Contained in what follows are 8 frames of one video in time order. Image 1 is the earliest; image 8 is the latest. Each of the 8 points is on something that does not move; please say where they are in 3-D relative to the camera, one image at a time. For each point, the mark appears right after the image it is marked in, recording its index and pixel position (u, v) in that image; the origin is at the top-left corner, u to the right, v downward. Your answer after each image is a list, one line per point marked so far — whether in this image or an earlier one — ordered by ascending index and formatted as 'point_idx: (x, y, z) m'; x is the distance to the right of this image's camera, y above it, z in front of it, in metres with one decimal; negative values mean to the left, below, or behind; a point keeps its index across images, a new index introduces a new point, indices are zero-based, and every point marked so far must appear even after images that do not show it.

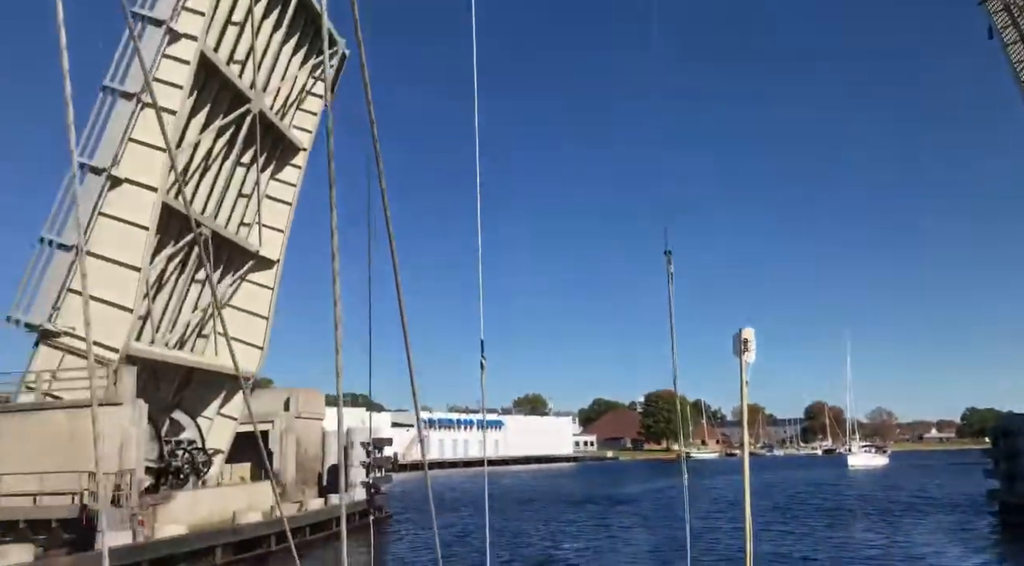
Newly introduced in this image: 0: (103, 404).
0: (-7.9, -2.4, +19.0) m
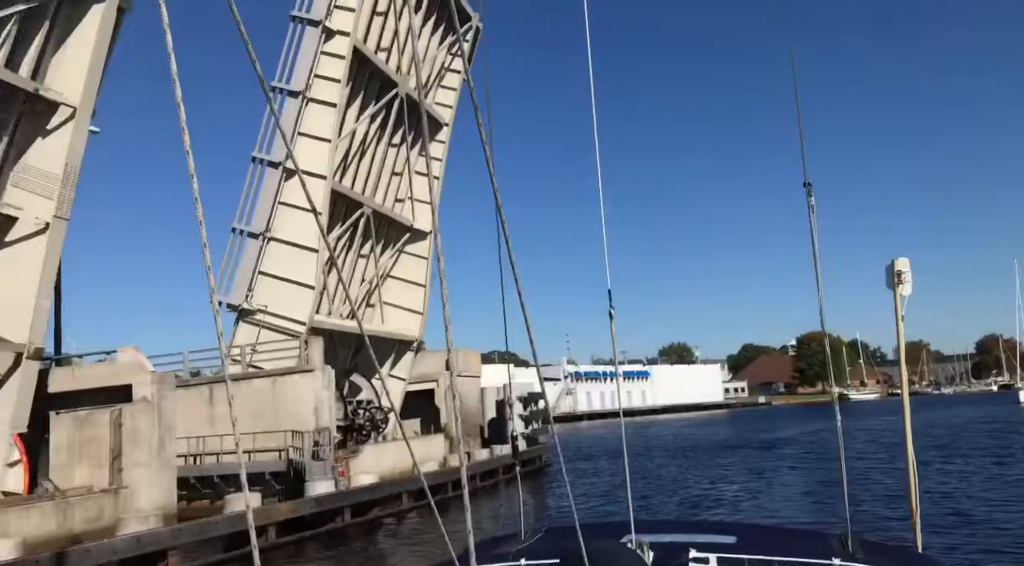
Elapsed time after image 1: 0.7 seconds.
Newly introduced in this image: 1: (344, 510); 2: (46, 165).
0: (-4.7, -2.0, +21.6) m
1: (-3.3, -4.6, +19.7) m
2: (-8.3, +2.1, +17.5) m
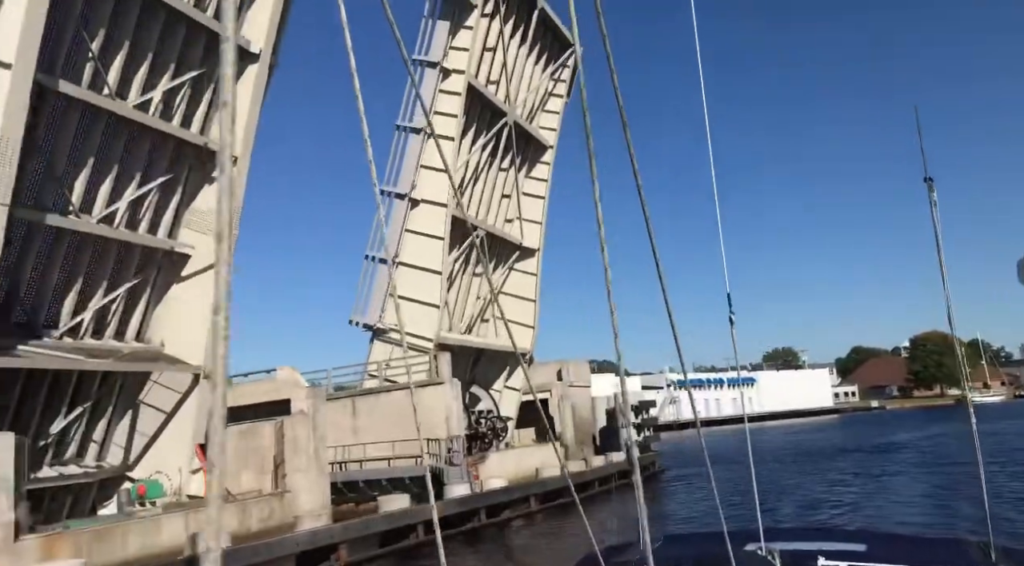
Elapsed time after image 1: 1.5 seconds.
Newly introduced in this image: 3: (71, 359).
0: (-1.9, -2.5, +23.6) m
1: (-0.6, -5.0, +21.5) m
2: (-6.1, +1.6, +19.9) m
3: (-7.5, -1.3, +16.8) m
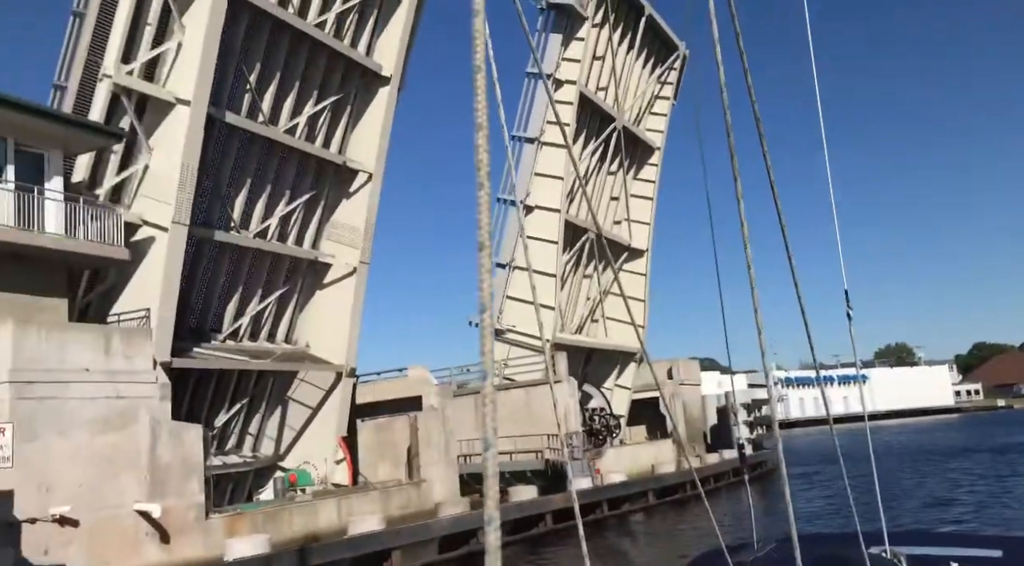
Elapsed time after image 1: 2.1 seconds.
0: (+1.0, -2.6, +24.9) m
1: (+2.1, -5.1, +22.7) m
2: (-3.6, +1.4, +21.7) m
3: (-5.3, -1.5, +18.7) m
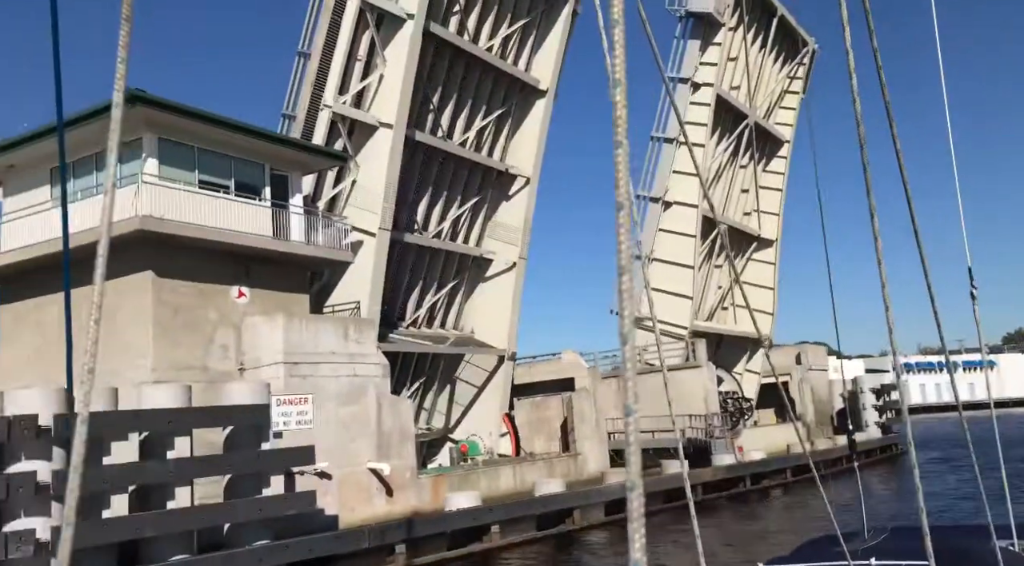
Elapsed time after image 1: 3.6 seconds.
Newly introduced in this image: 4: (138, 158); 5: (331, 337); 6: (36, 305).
0: (+4.9, -2.3, +27.1) m
1: (+5.8, -4.9, +24.9) m
2: (0.0, +1.6, +24.3) m
3: (-2.0, -1.4, +21.6) m
4: (-5.6, +1.9, +14.6) m
5: (-3.0, -0.9, +15.9) m
6: (-7.8, -0.3, +15.8) m
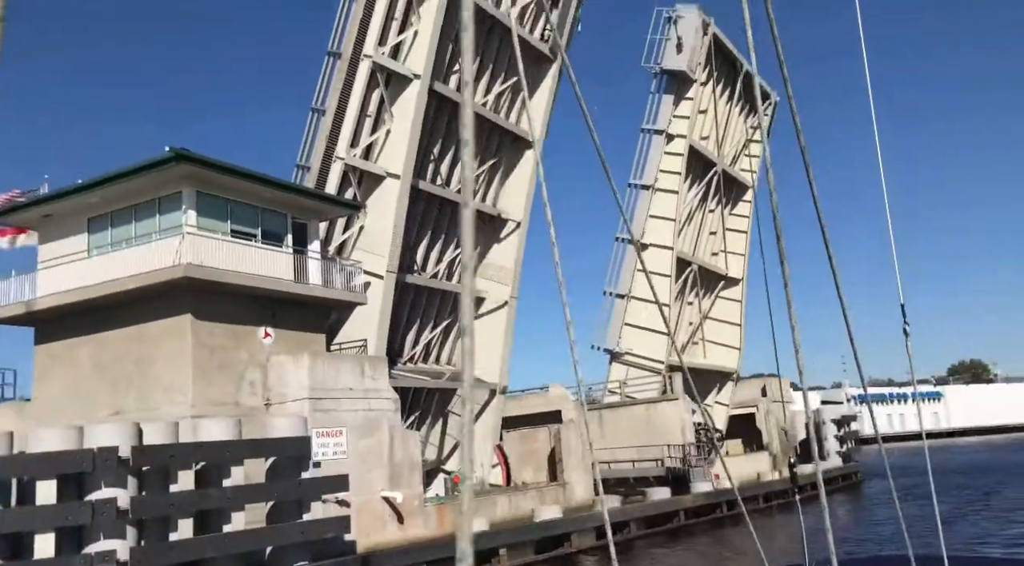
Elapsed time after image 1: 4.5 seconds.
0: (+4.6, -3.4, +28.6) m
1: (+5.5, -5.9, +26.3) m
2: (-0.2, +0.6, +25.8) m
3: (-2.1, -2.3, +22.8) m
4: (-5.4, +1.2, +15.9) m
5: (-2.9, -1.6, +17.2) m
6: (-7.7, -1.1, +16.9) m
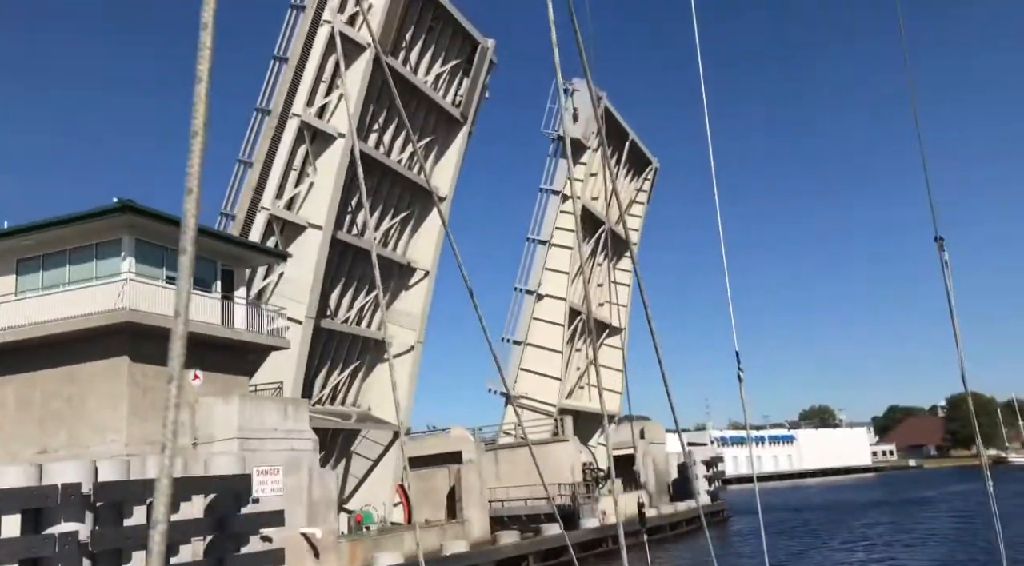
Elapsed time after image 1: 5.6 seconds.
0: (+1.4, -4.9, +30.3) m
1: (+2.6, -7.4, +28.0) m
2: (-2.9, -0.7, +27.0) m
3: (-4.4, -3.4, +23.8) m
4: (-6.7, +0.5, +16.6) m
5: (-4.4, -2.5, +18.1) m
6: (-9.1, -1.8, +17.3) m
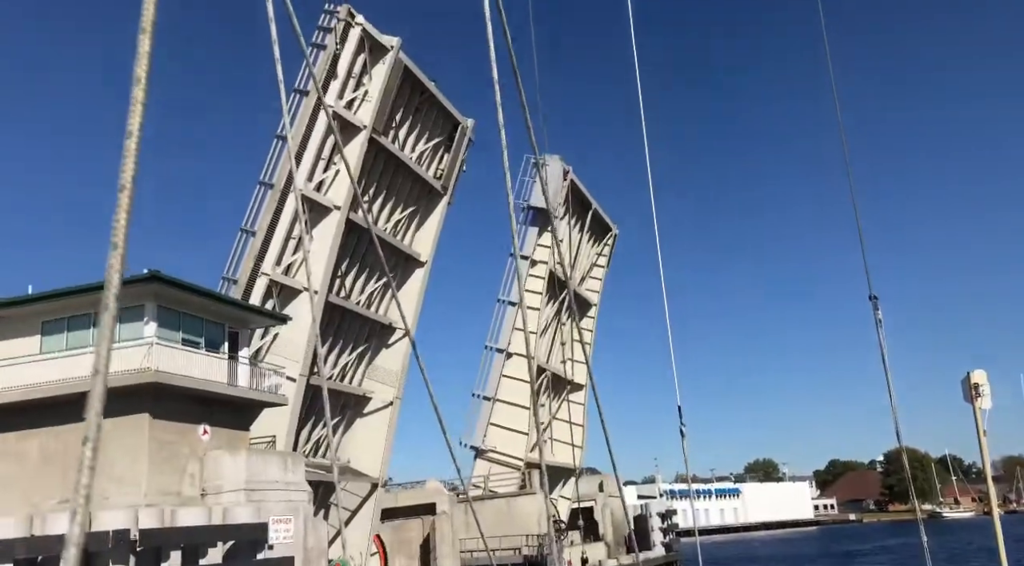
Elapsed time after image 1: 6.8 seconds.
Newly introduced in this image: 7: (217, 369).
0: (+0.4, -6.9, +31.9) m
1: (+1.7, -9.3, +29.6) m
2: (-3.6, -2.4, +28.6) m
3: (-5.1, -4.9, +25.2) m
4: (-6.9, -0.7, +18.1) m
5: (-4.8, -3.7, +19.5) m
6: (-9.4, -2.9, +18.5) m
7: (-5.9, -1.7, +19.4) m
